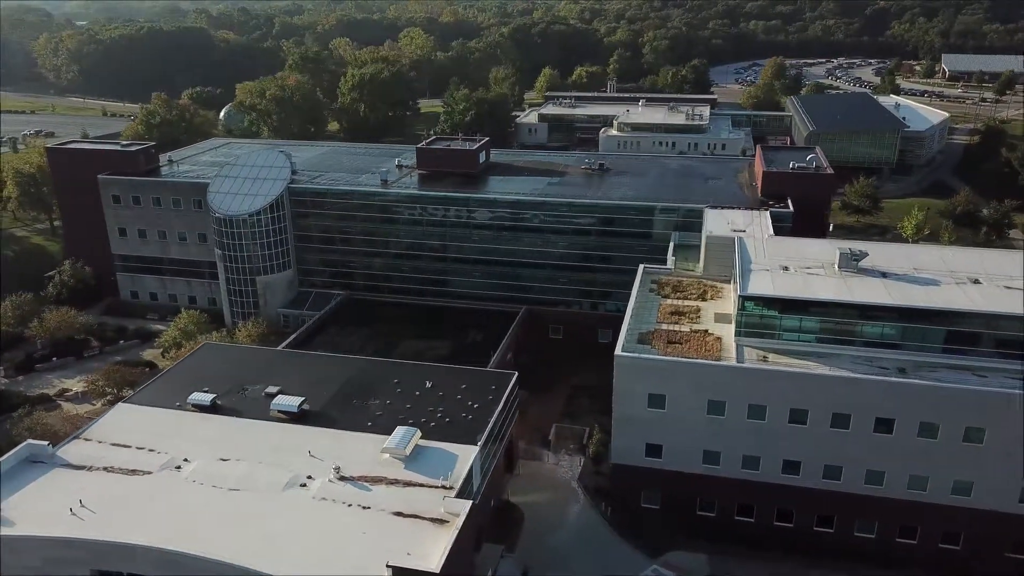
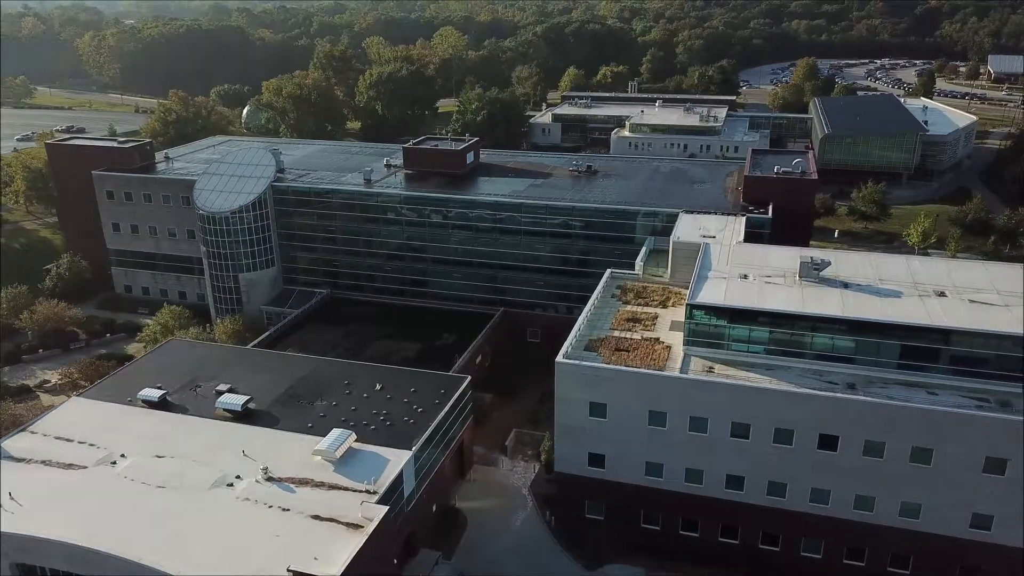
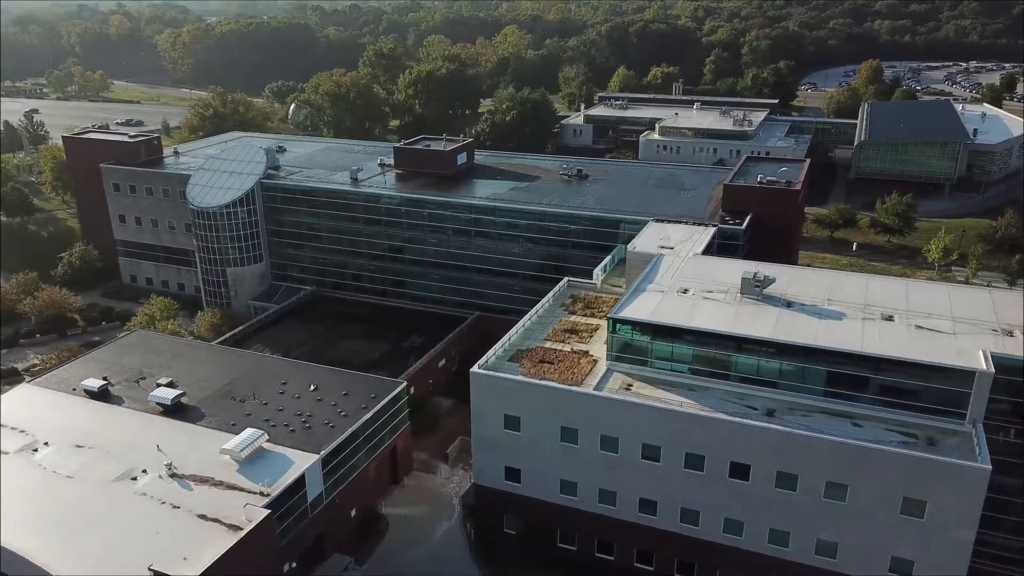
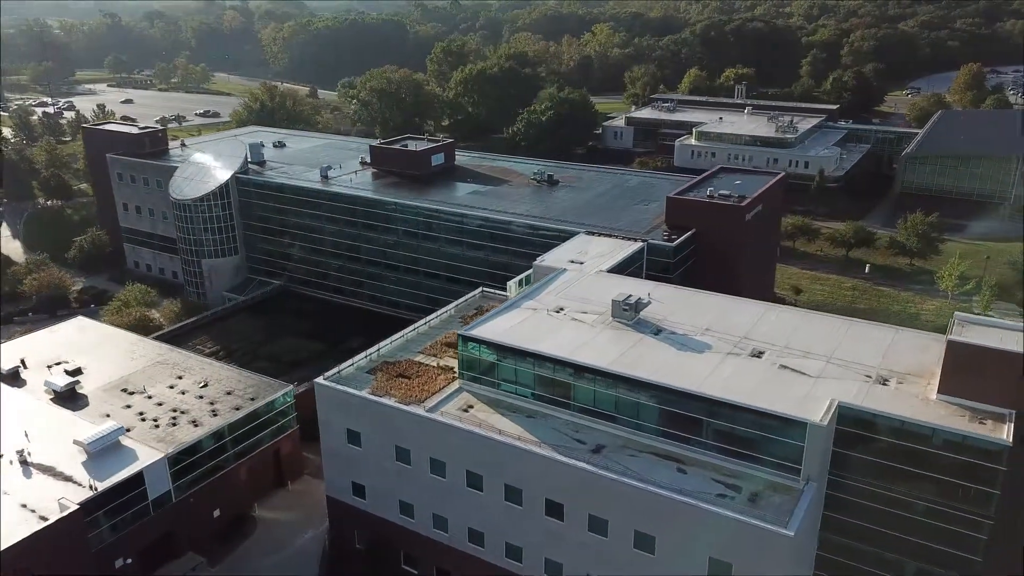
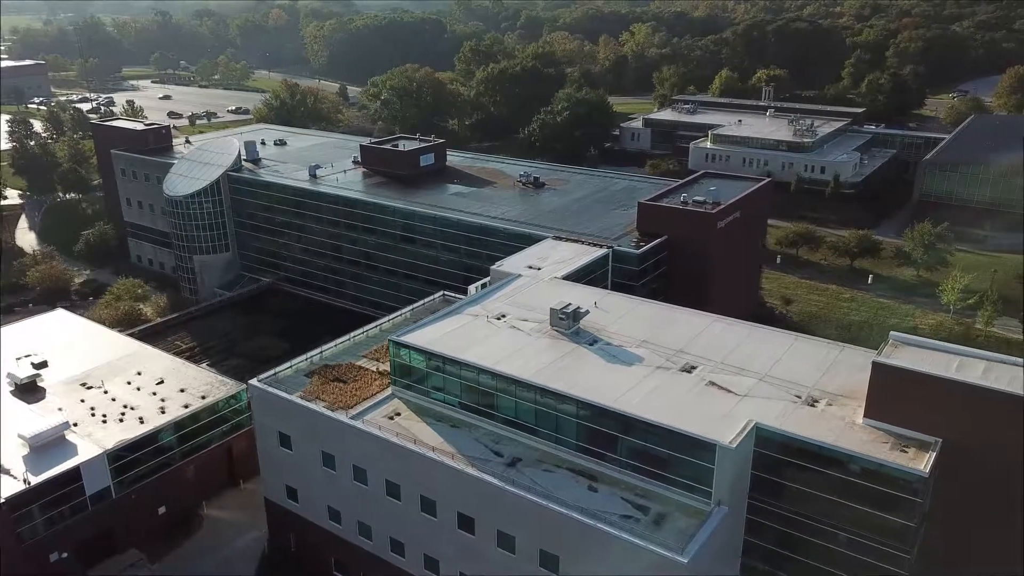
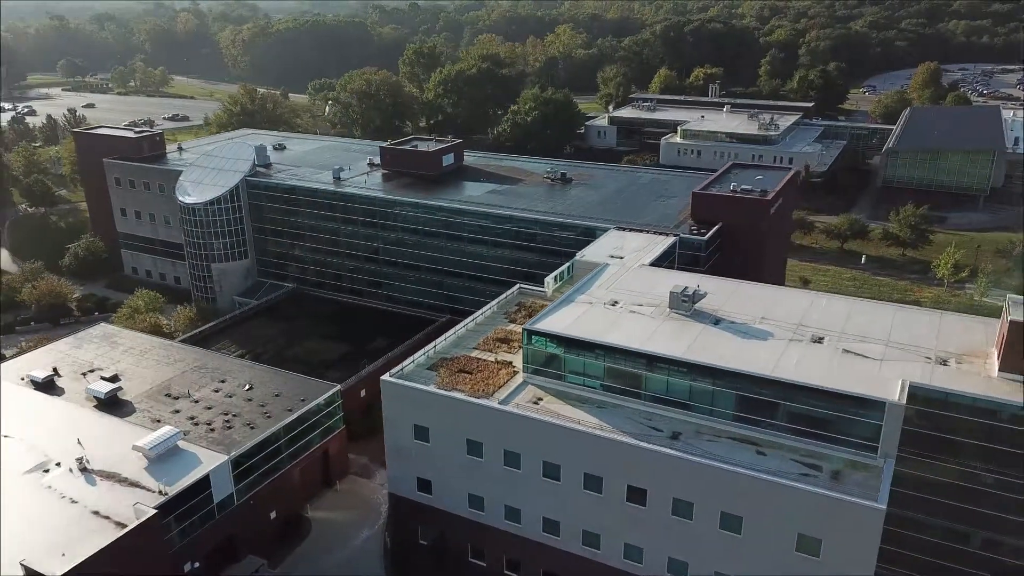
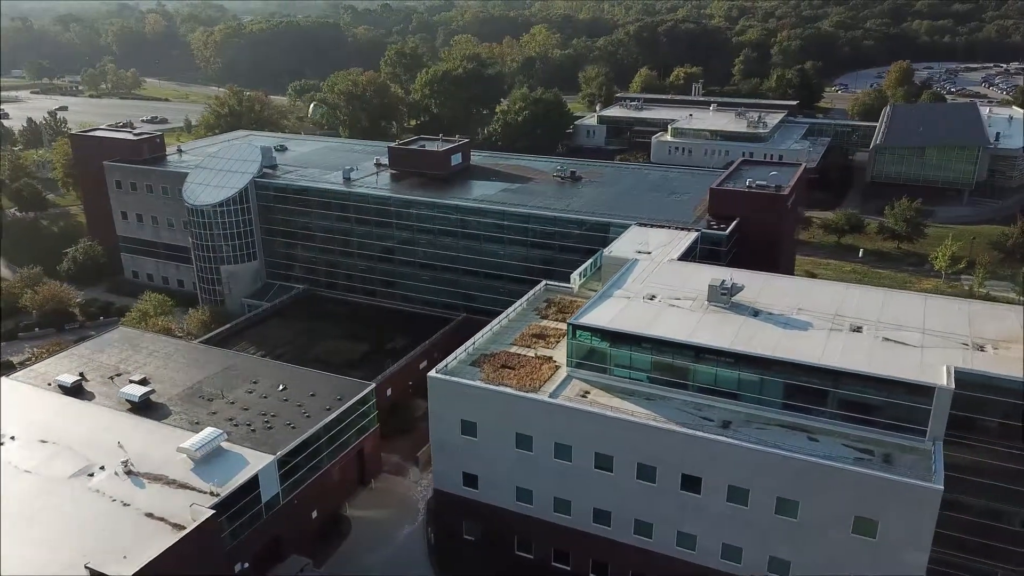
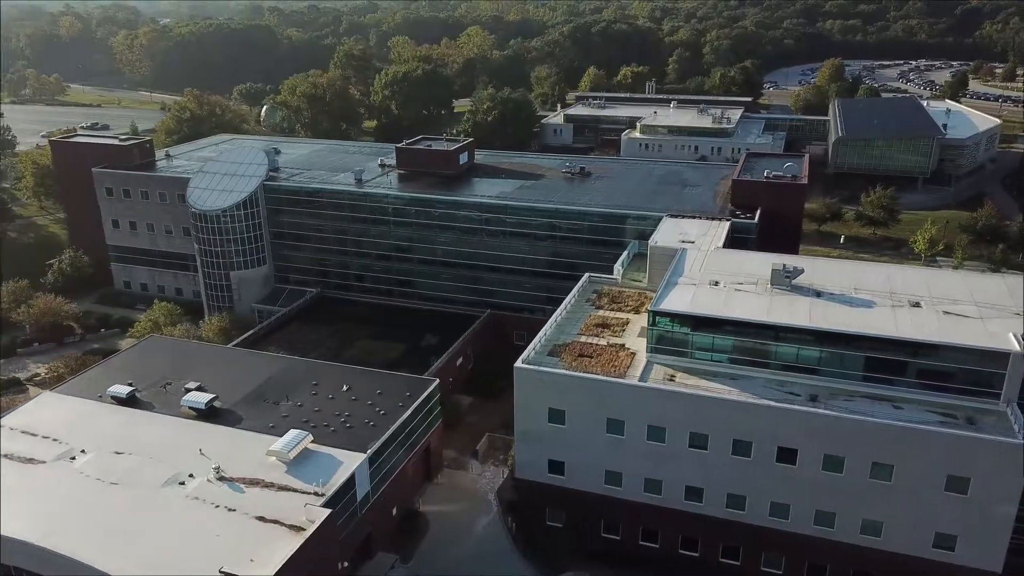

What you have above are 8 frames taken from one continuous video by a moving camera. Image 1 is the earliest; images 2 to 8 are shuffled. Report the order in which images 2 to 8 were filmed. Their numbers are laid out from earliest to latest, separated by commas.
2, 8, 3, 7, 6, 4, 5
